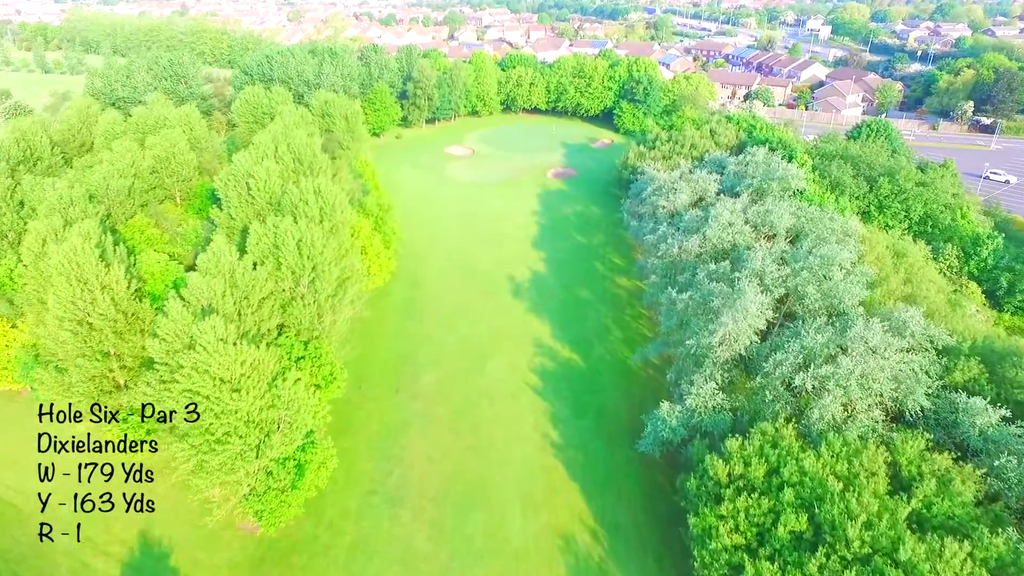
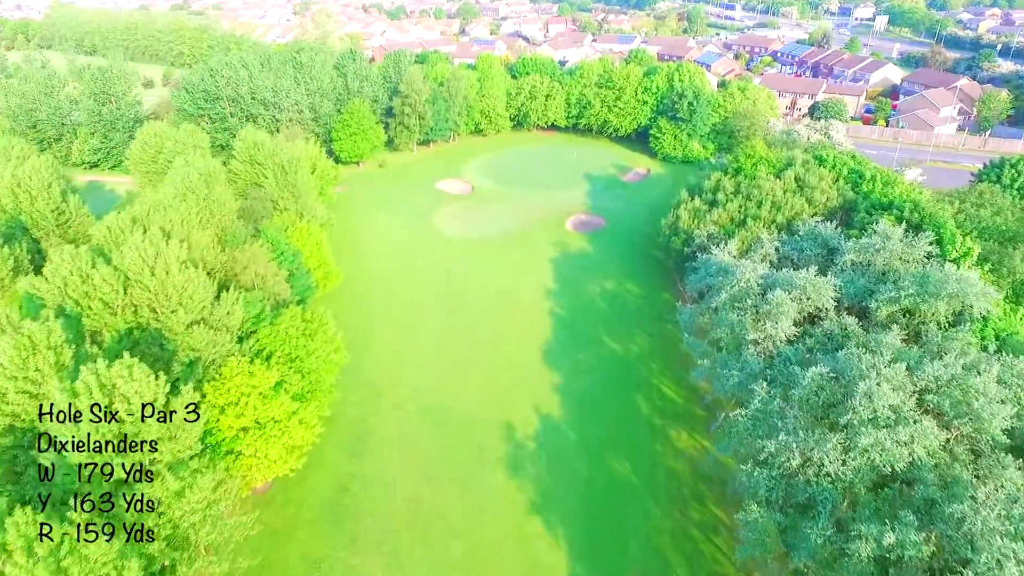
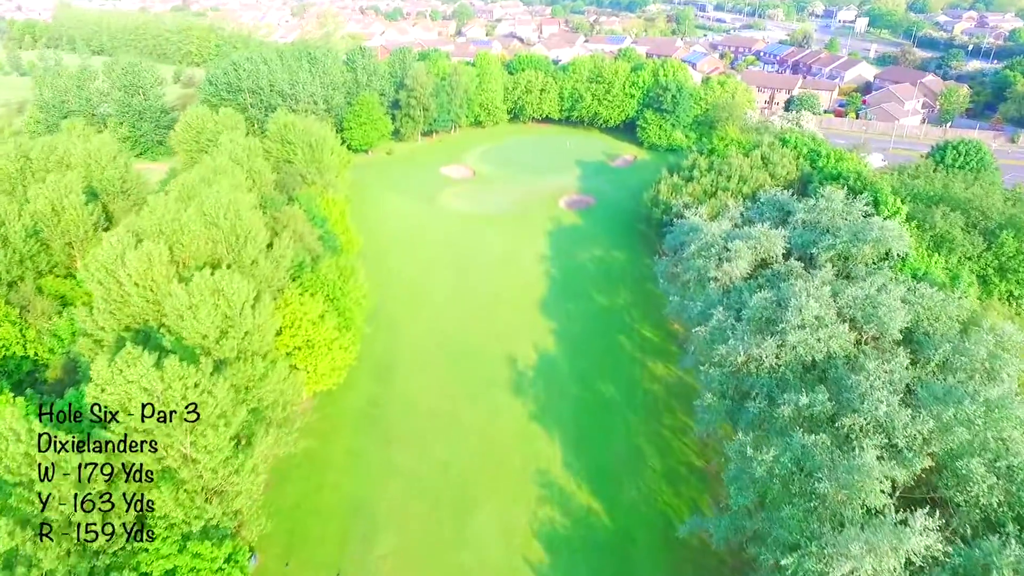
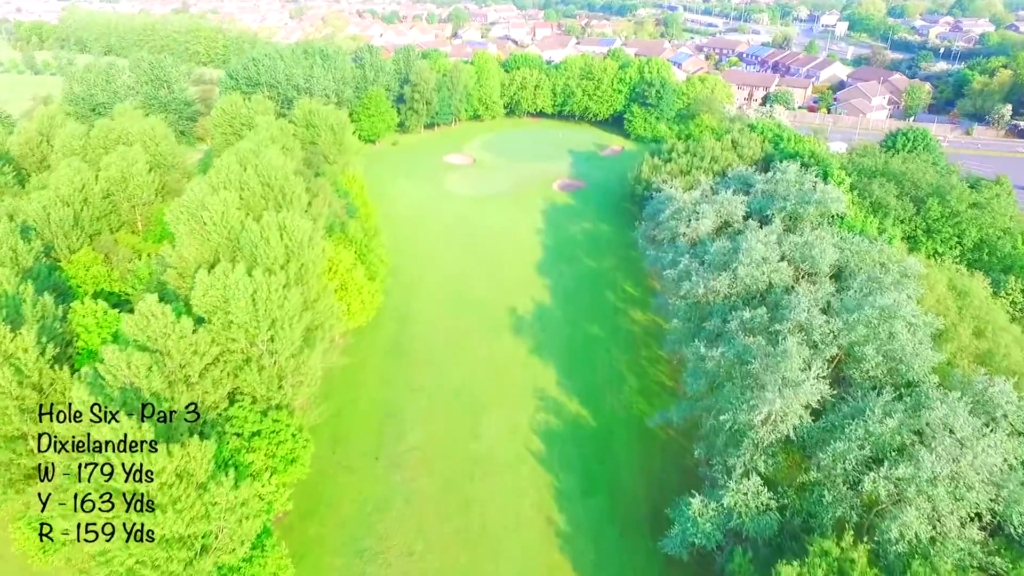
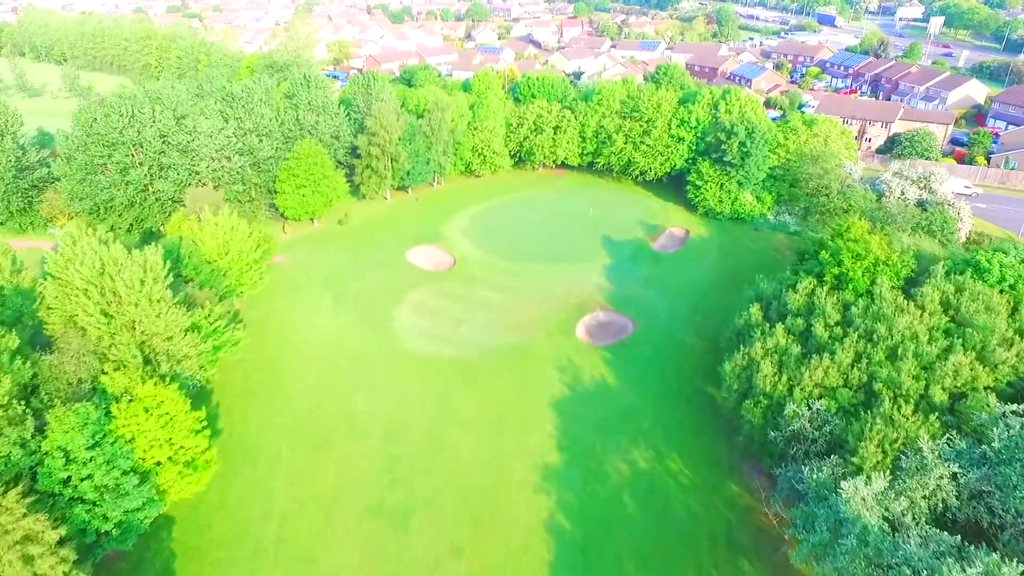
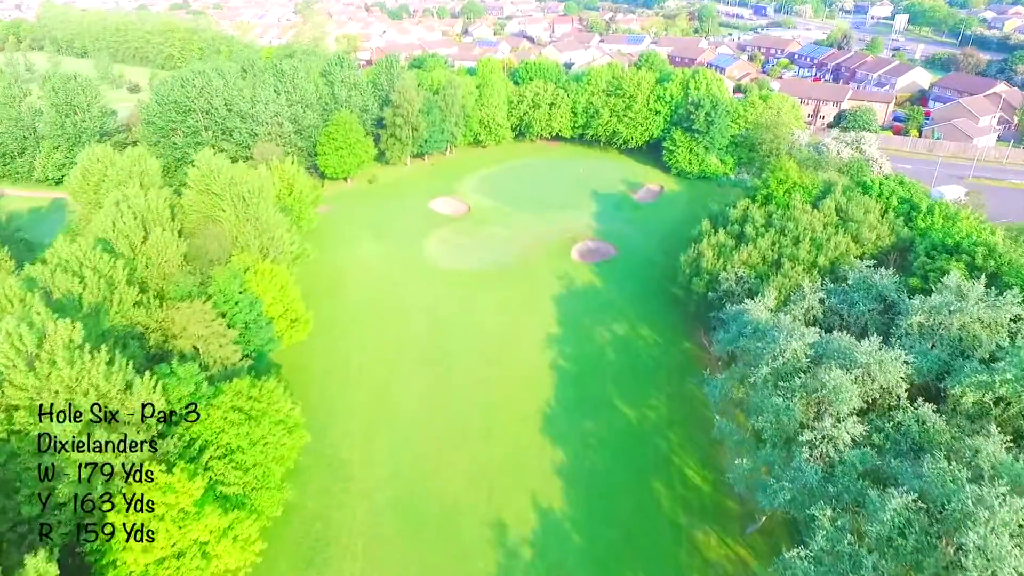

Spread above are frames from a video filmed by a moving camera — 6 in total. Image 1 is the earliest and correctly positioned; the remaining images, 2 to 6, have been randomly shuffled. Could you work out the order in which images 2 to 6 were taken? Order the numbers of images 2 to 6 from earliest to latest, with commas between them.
4, 3, 2, 6, 5
